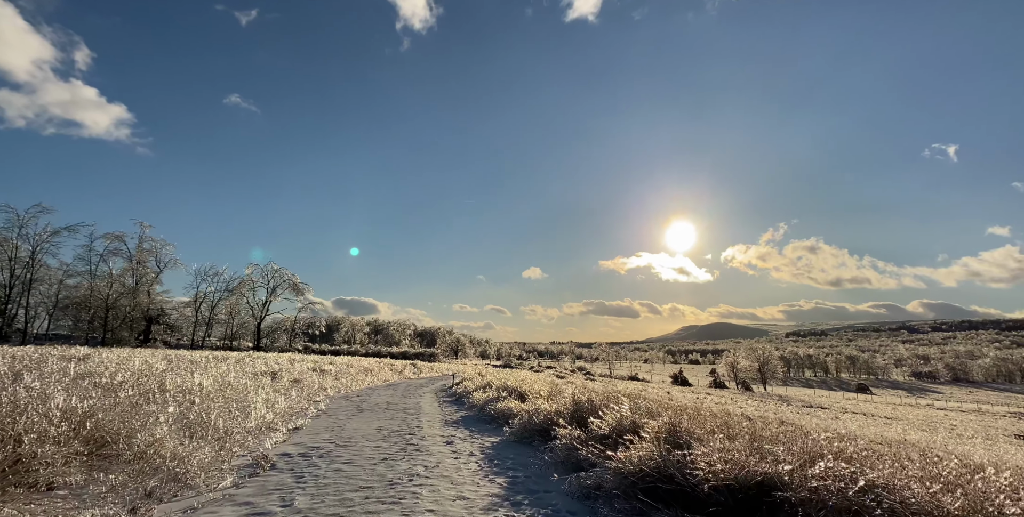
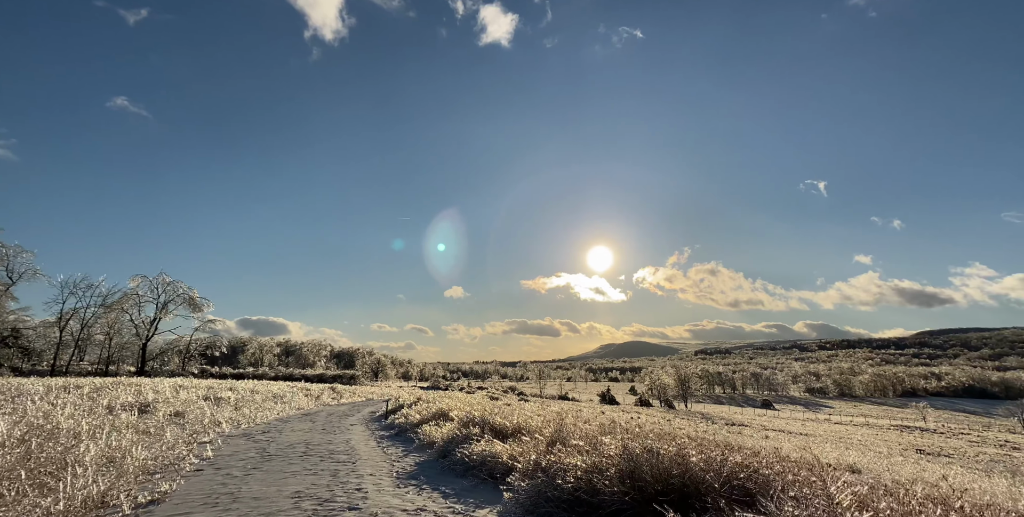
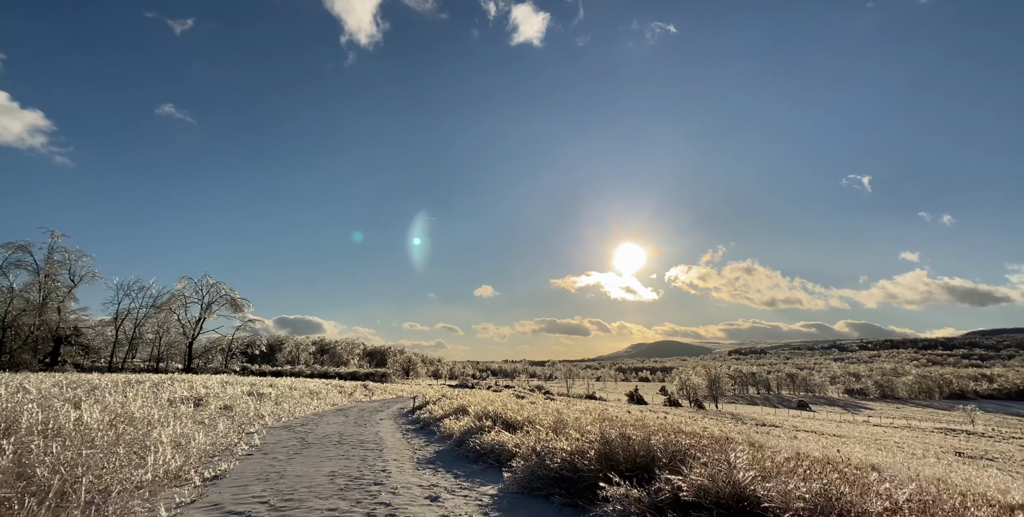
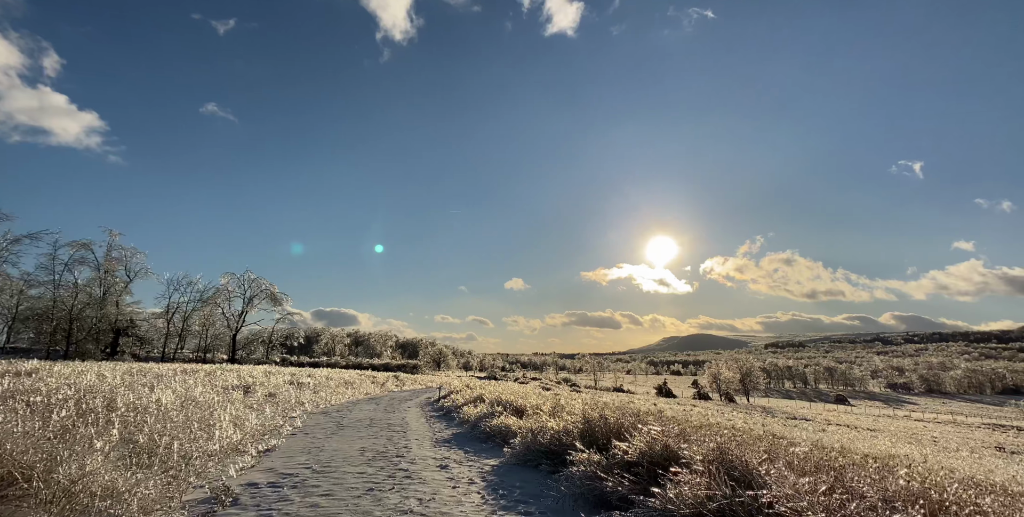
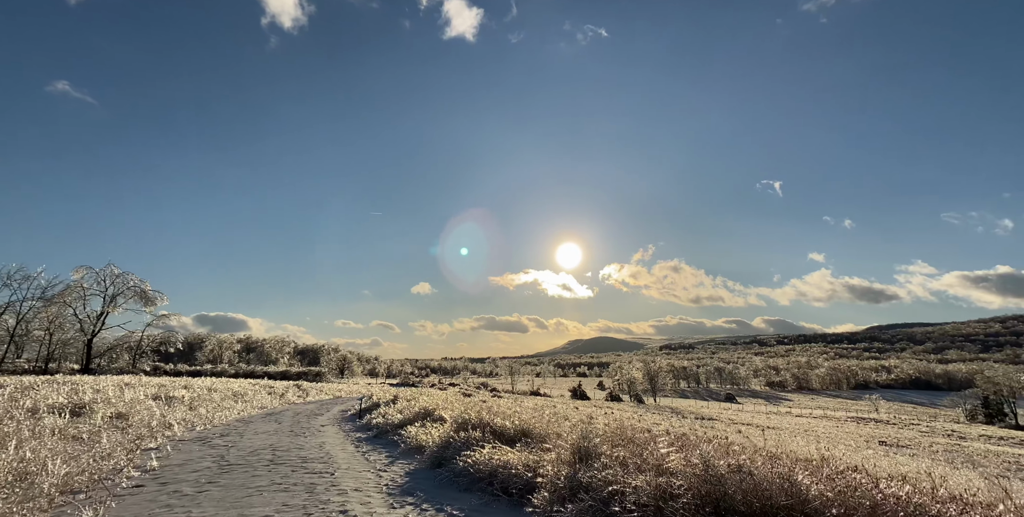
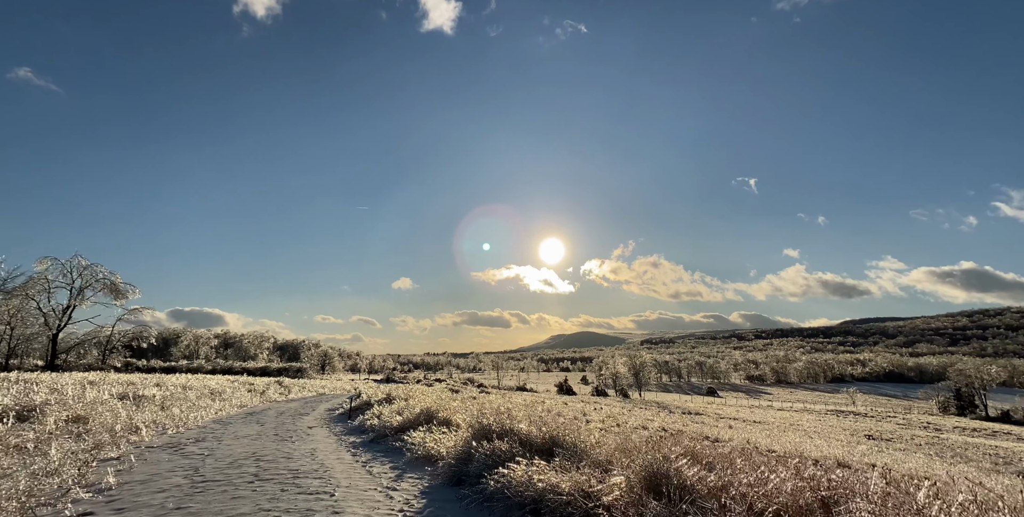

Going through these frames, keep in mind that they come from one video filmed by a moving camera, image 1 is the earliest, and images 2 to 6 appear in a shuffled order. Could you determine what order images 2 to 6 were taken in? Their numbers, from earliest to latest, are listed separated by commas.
4, 3, 2, 5, 6
